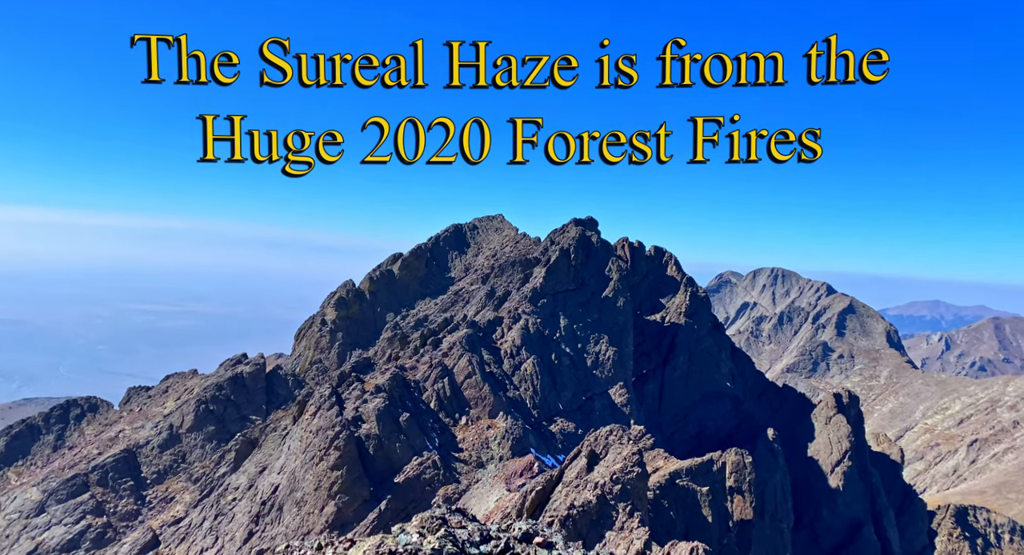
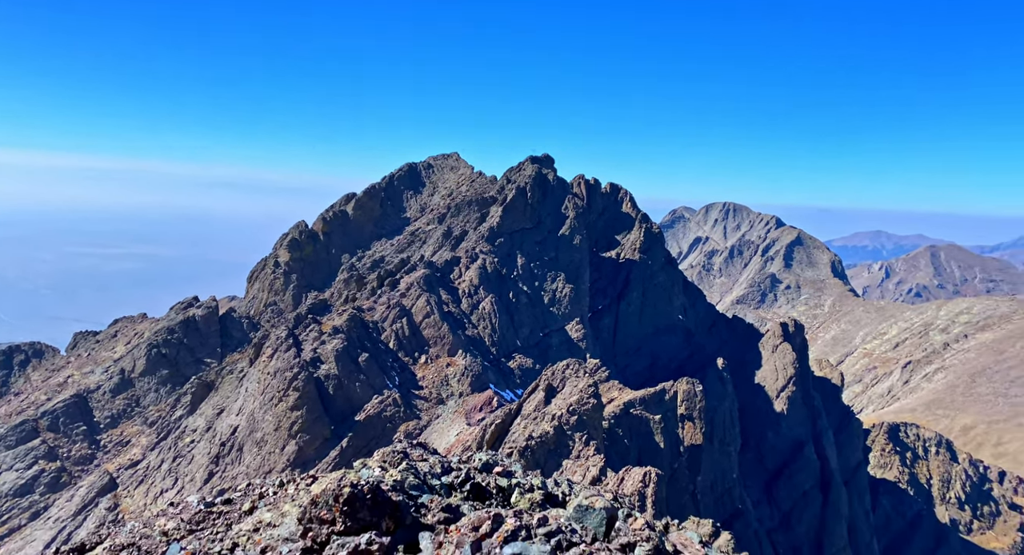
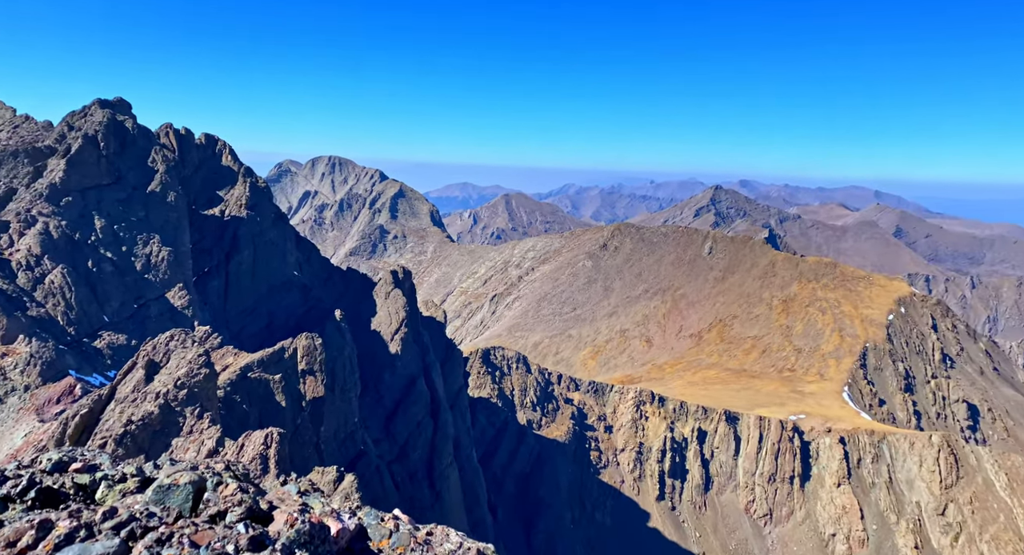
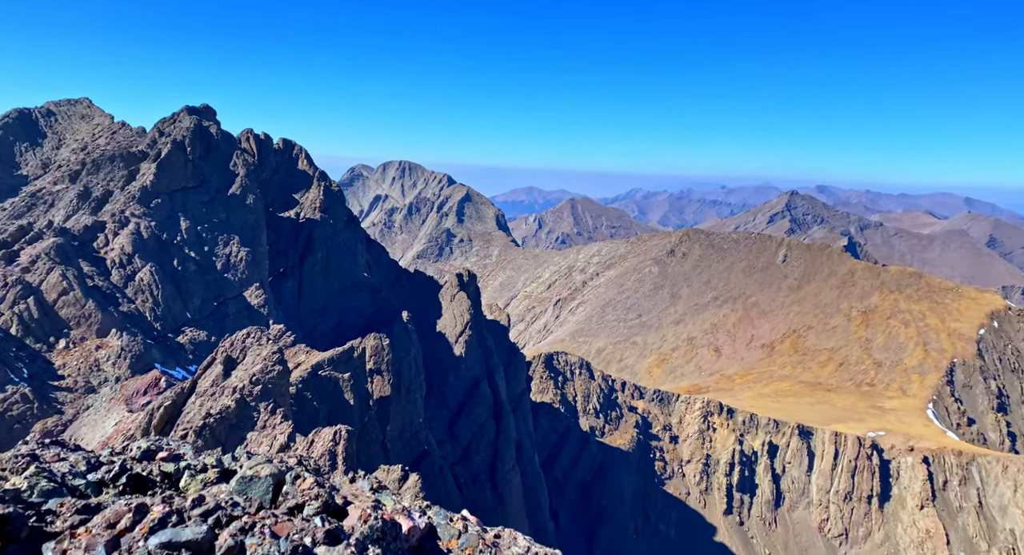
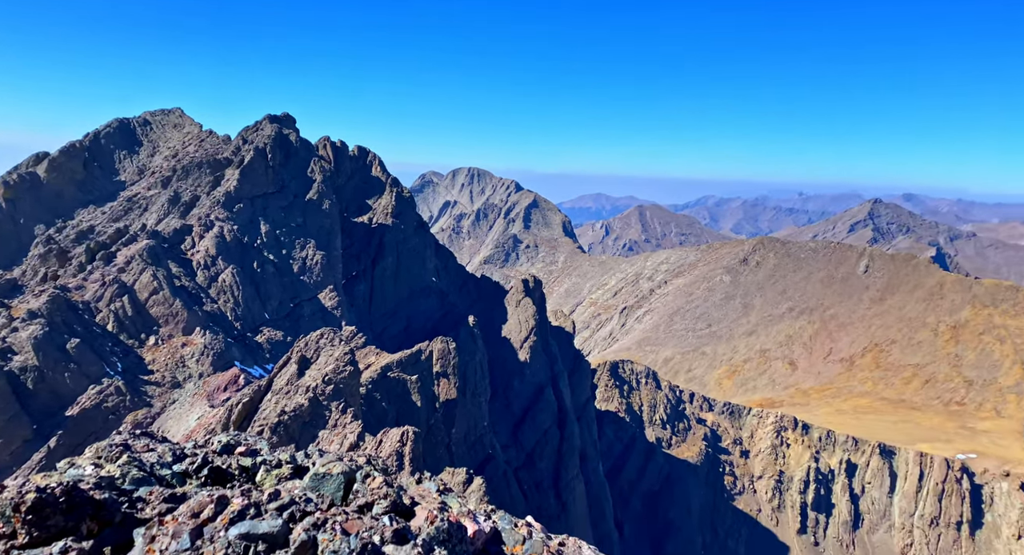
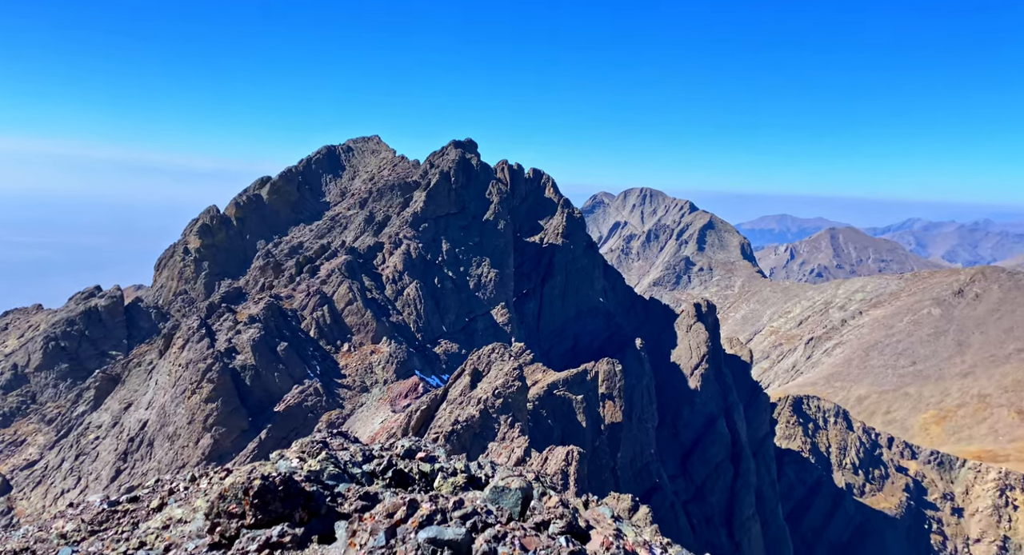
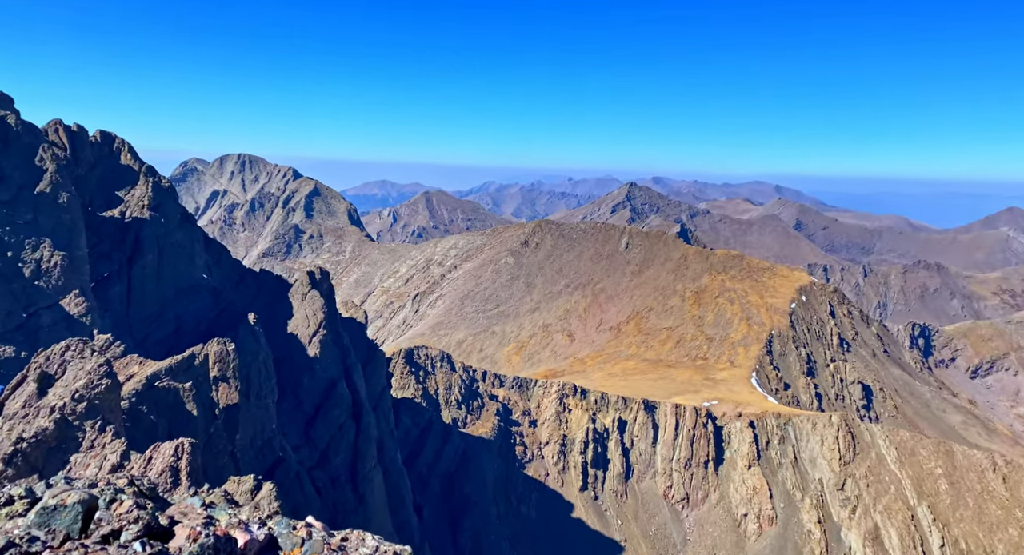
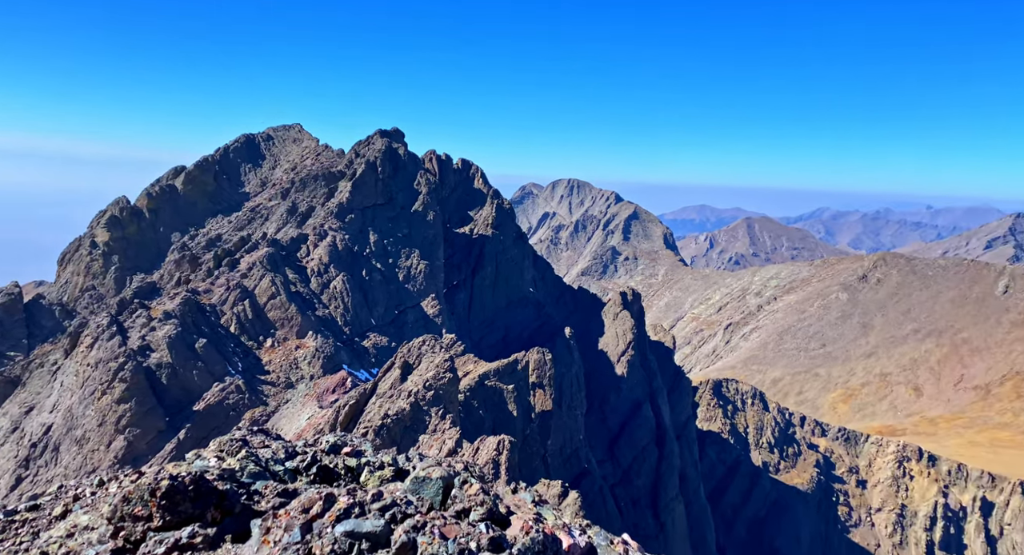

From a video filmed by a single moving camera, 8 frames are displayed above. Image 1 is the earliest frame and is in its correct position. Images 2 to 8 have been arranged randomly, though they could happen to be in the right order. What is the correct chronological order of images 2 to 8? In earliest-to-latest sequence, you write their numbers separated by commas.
2, 6, 8, 5, 4, 3, 7
